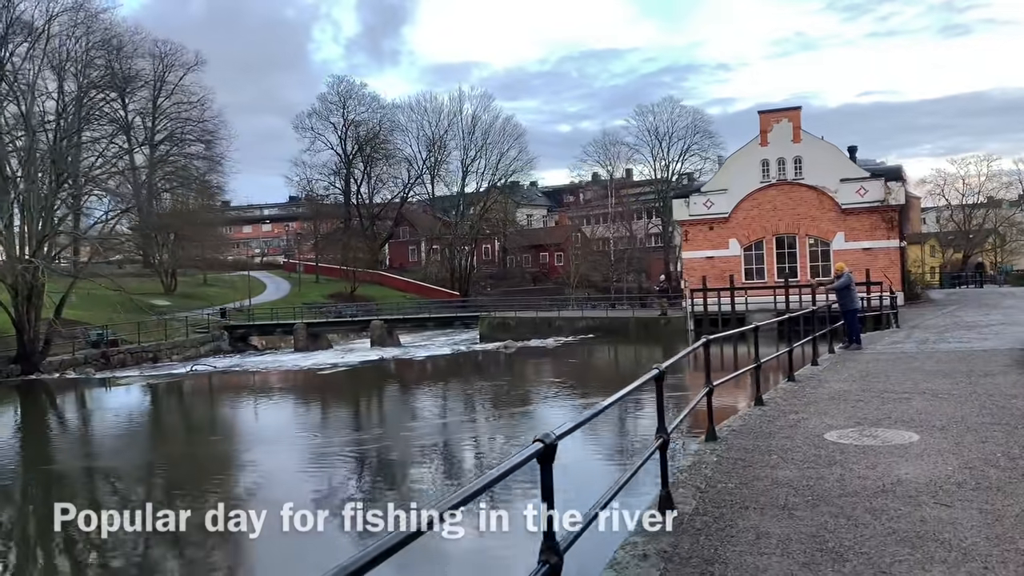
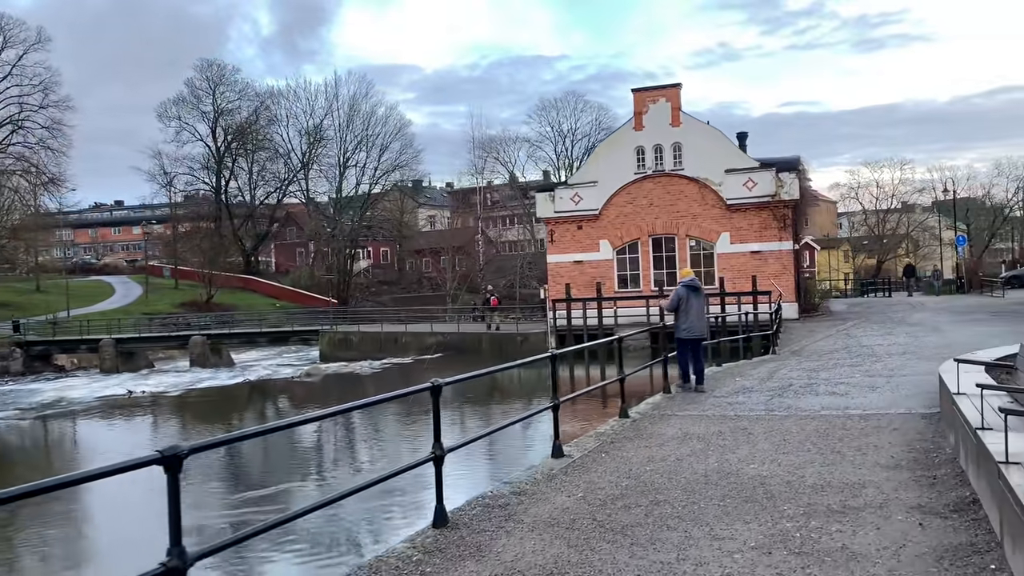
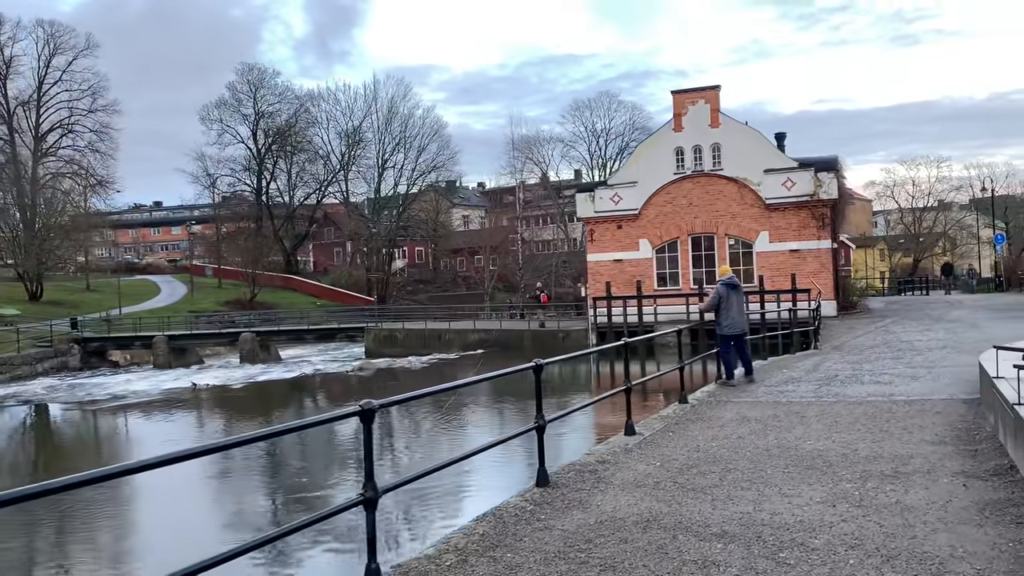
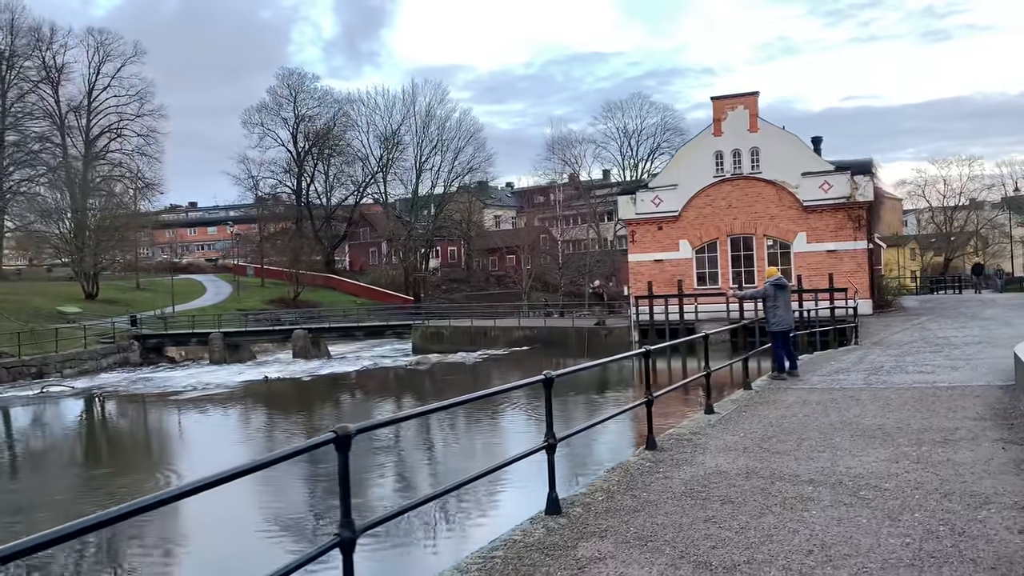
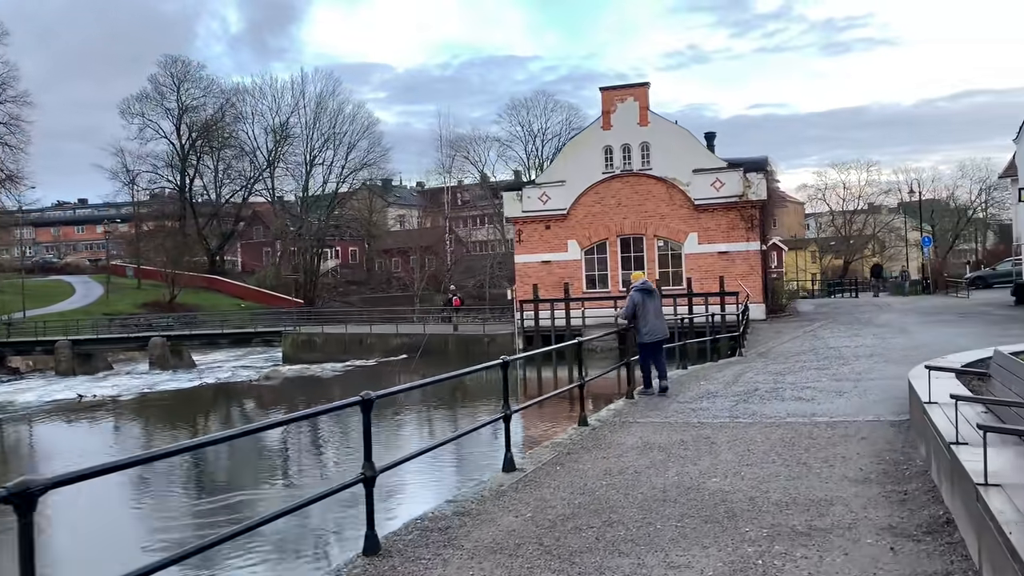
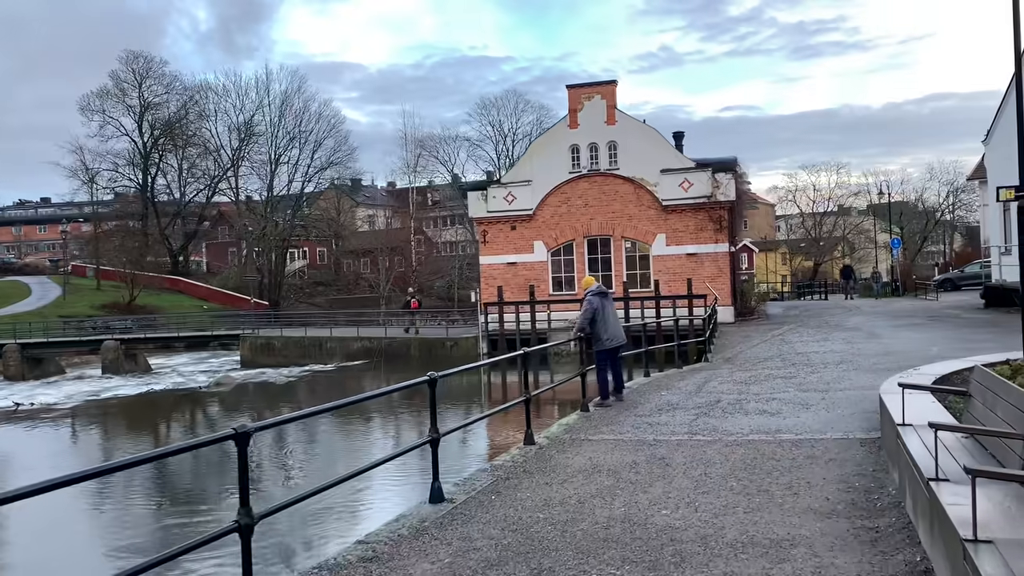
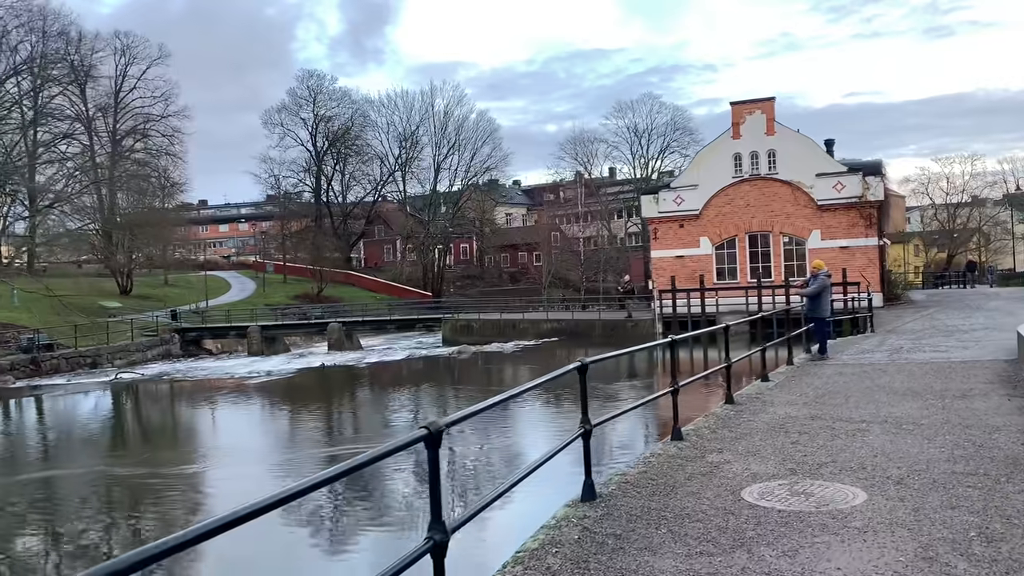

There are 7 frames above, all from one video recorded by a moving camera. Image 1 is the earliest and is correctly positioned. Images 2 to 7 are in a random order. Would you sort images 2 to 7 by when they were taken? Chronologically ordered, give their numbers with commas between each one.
7, 4, 3, 2, 5, 6
